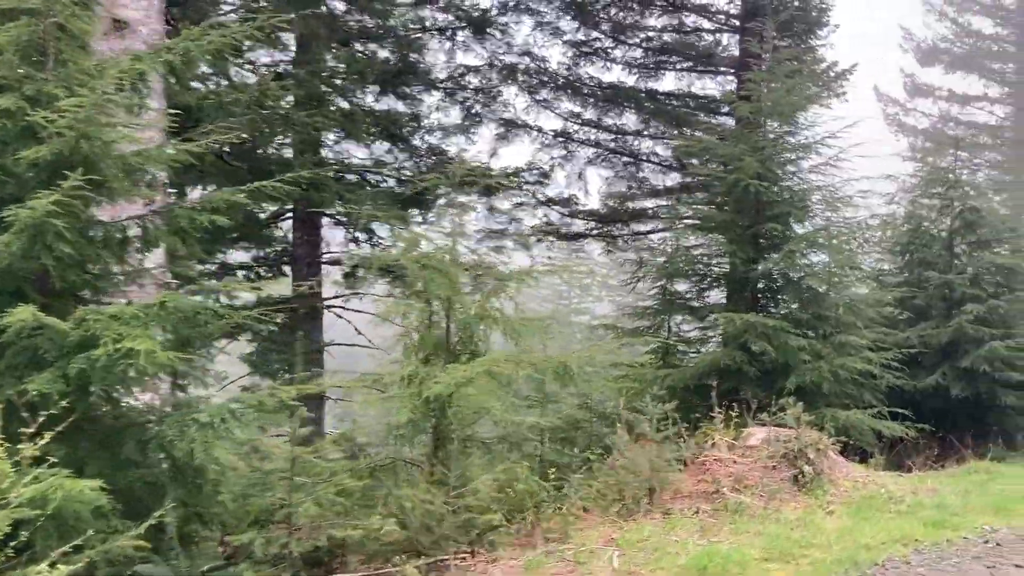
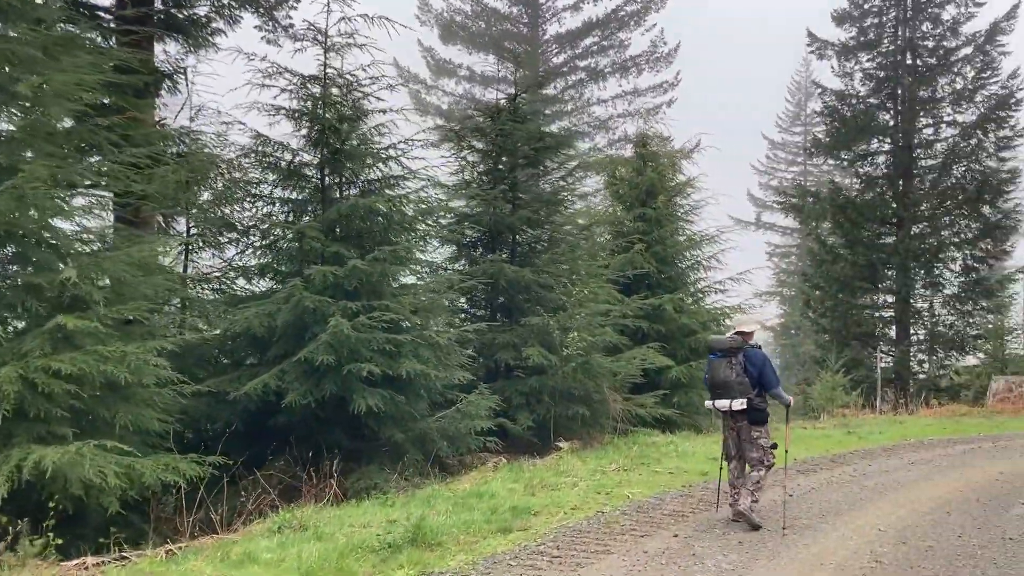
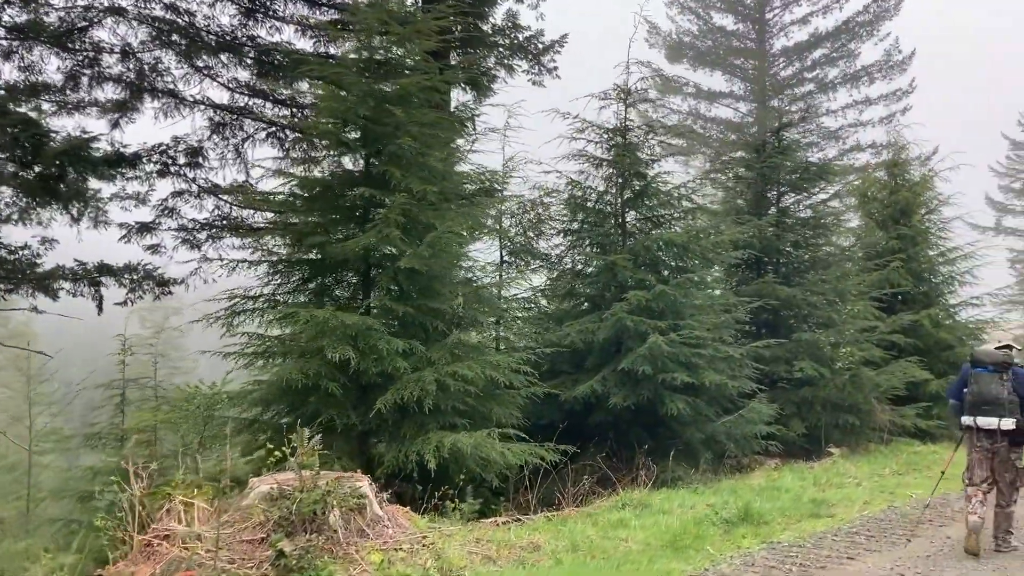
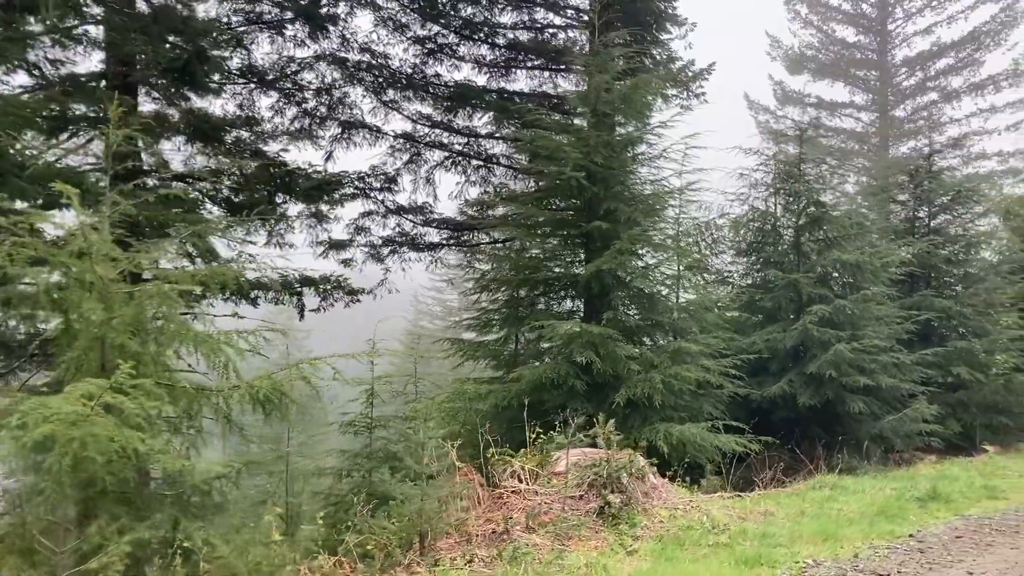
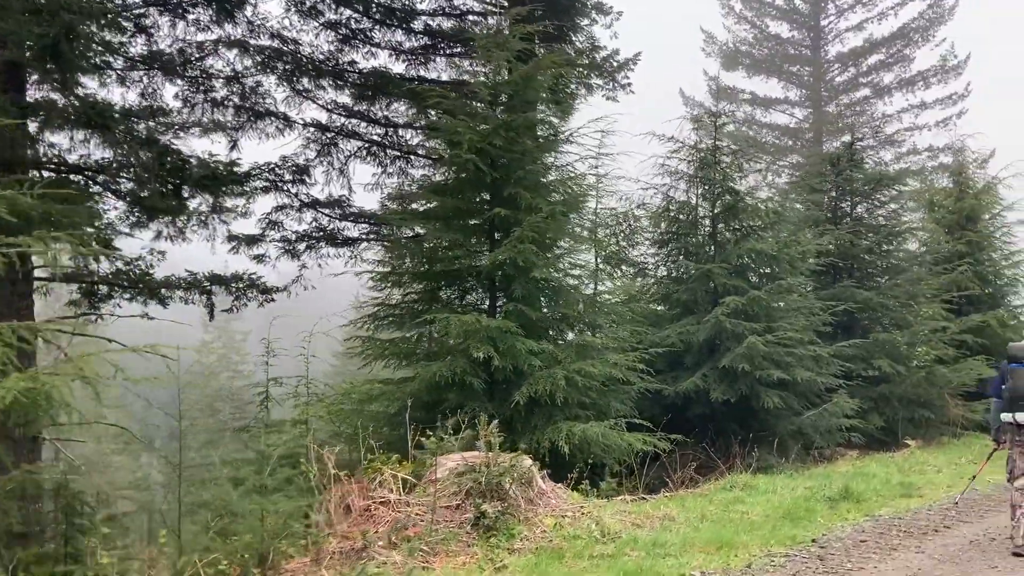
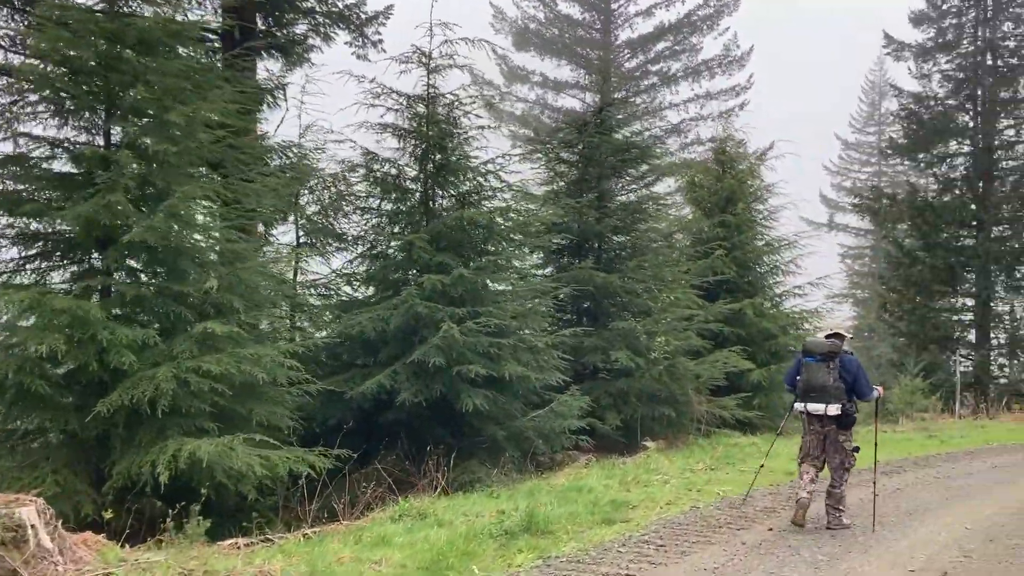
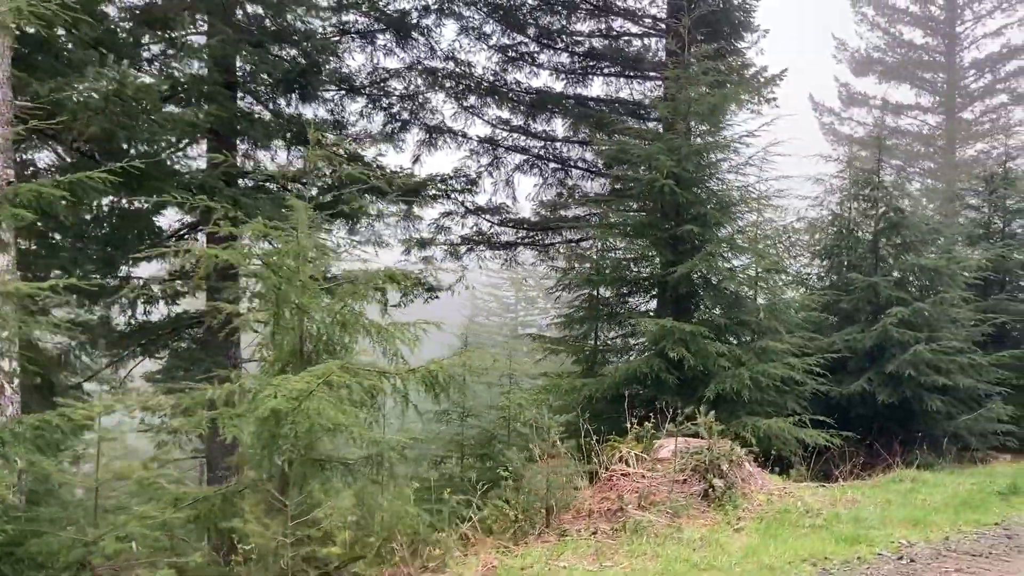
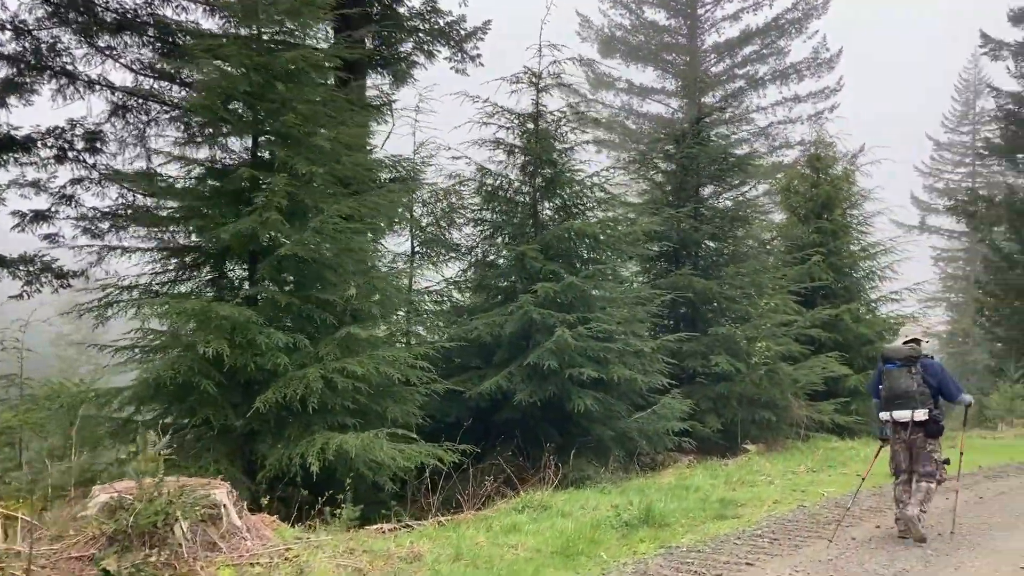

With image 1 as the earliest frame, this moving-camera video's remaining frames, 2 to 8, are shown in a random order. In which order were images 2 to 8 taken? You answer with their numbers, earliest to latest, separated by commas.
7, 4, 5, 3, 8, 6, 2
